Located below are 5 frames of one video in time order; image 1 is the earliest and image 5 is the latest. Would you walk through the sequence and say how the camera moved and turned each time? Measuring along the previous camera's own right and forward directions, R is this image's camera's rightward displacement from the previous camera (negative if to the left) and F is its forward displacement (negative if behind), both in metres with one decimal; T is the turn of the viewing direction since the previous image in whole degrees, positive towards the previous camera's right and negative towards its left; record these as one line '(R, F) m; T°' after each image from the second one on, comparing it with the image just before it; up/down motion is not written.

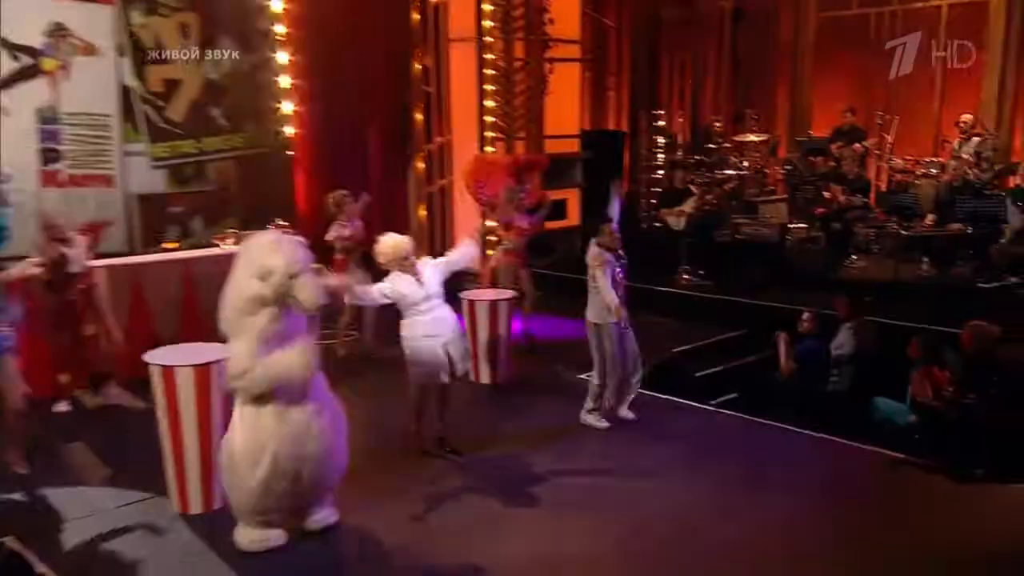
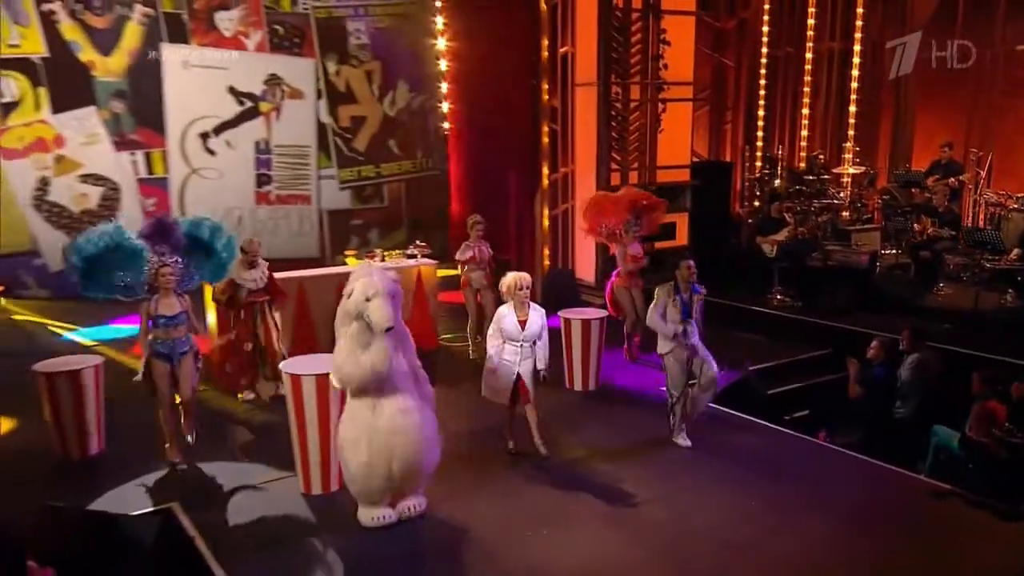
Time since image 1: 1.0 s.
(+0.7, -0.8) m; -14°
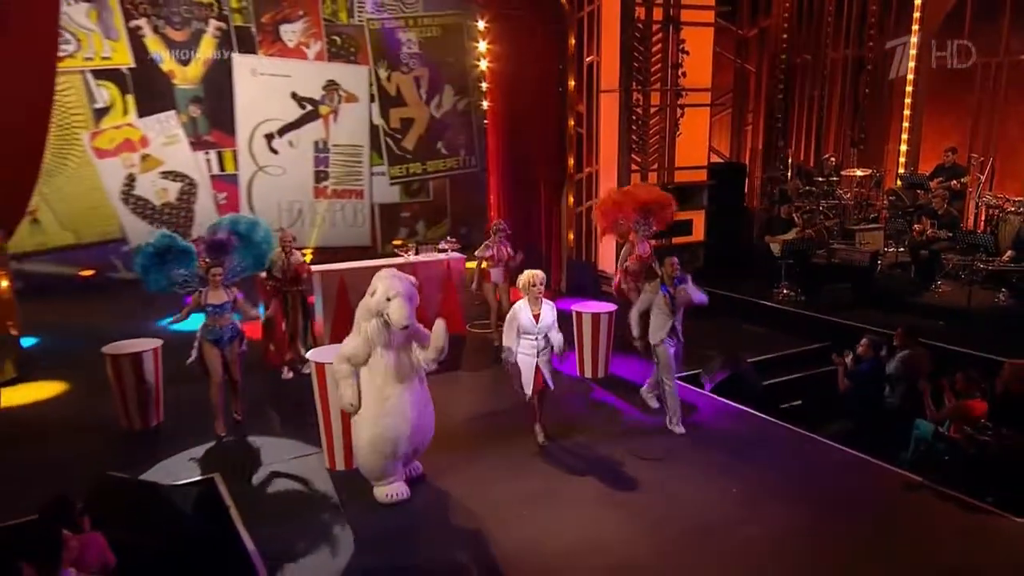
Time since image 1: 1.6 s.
(+0.4, -0.5) m; -5°
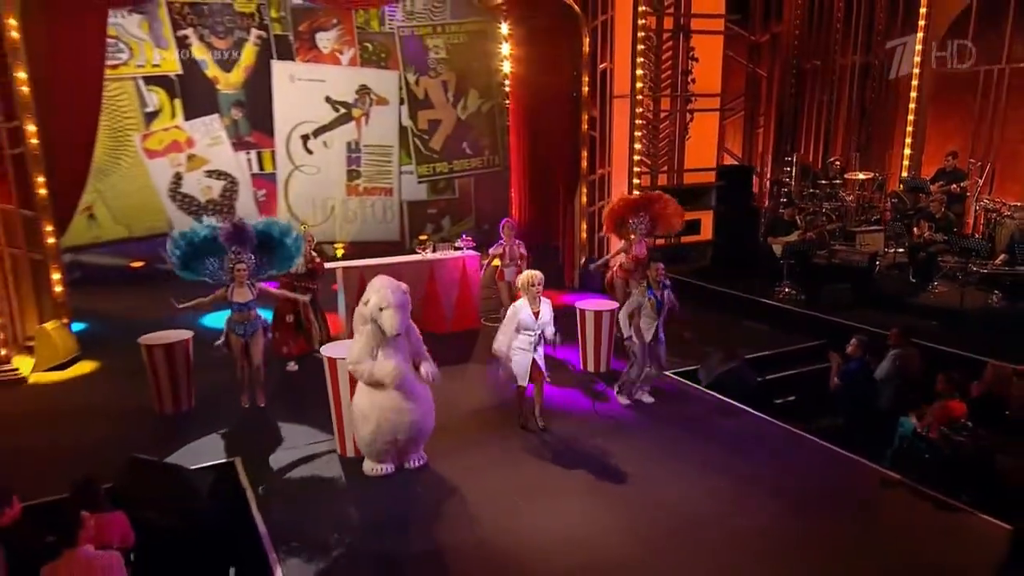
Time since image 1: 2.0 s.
(+0.3, -0.4) m; -4°
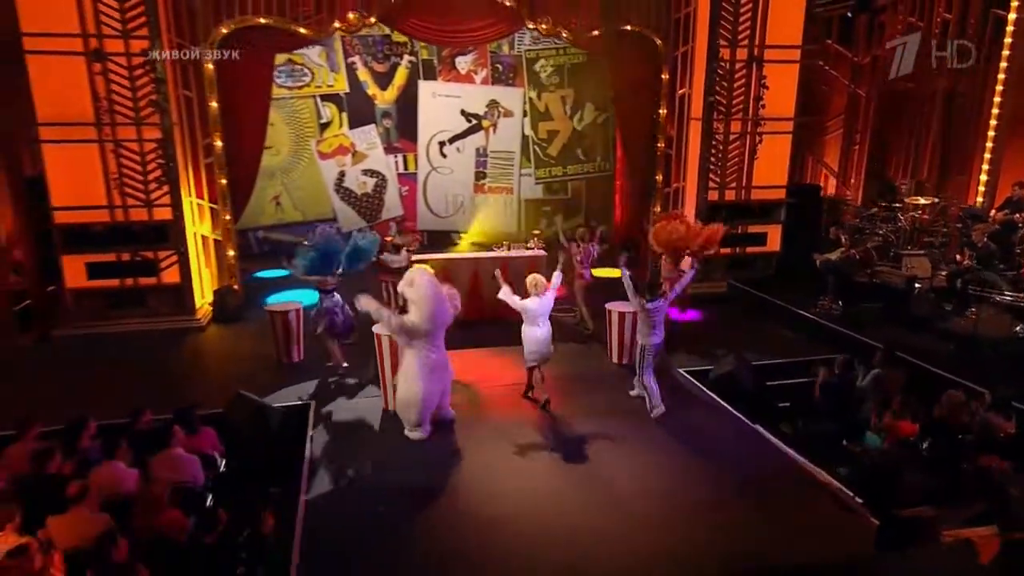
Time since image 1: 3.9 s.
(+1.5, -0.9) m; -16°
